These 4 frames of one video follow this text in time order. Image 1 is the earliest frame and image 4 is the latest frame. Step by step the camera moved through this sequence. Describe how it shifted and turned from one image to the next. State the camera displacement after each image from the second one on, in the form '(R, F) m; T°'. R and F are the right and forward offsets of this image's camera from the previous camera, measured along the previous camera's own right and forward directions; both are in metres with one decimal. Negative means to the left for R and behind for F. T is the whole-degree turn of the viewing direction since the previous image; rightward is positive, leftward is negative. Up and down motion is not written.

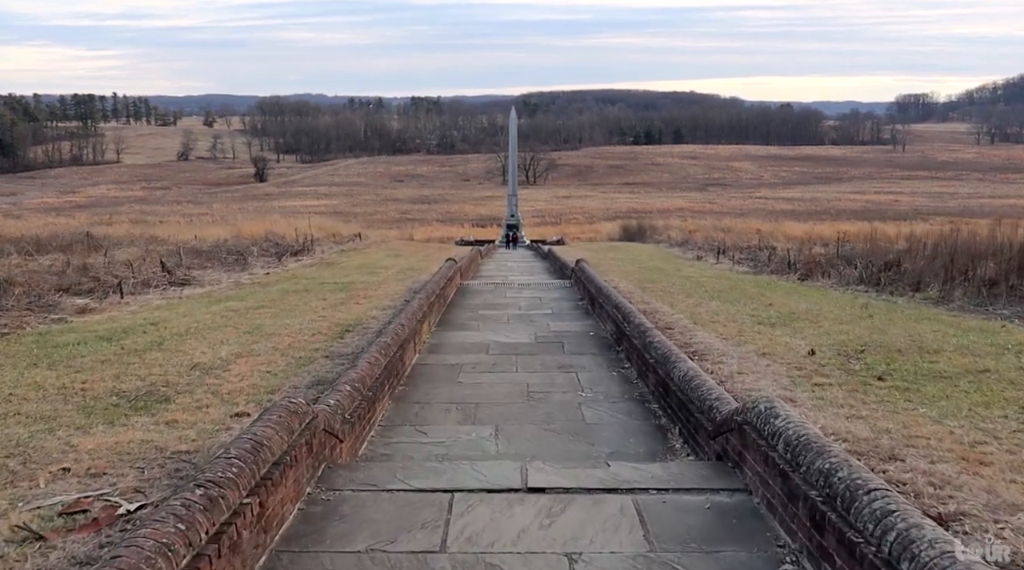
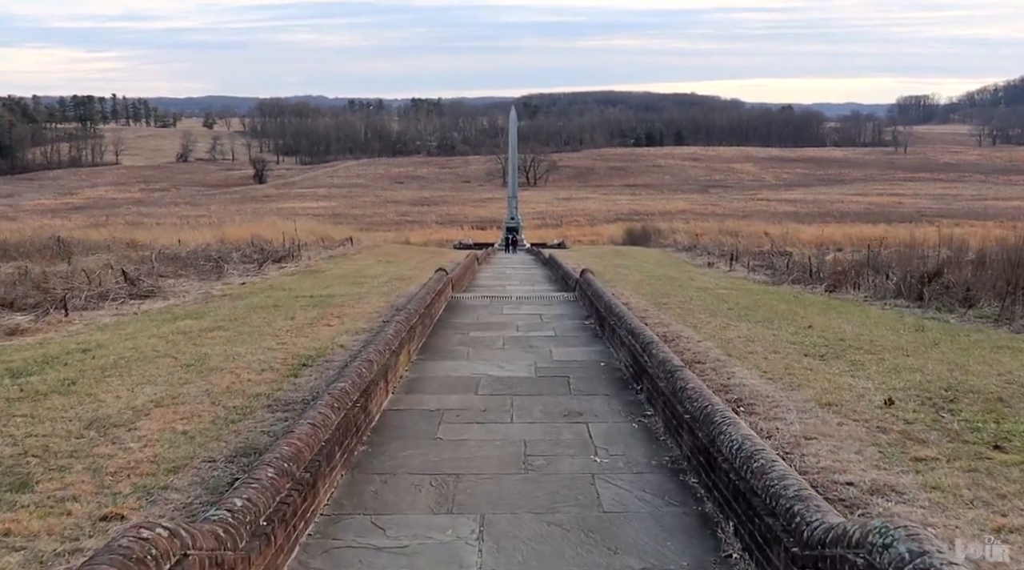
(+0.1, +1.9) m; 0°
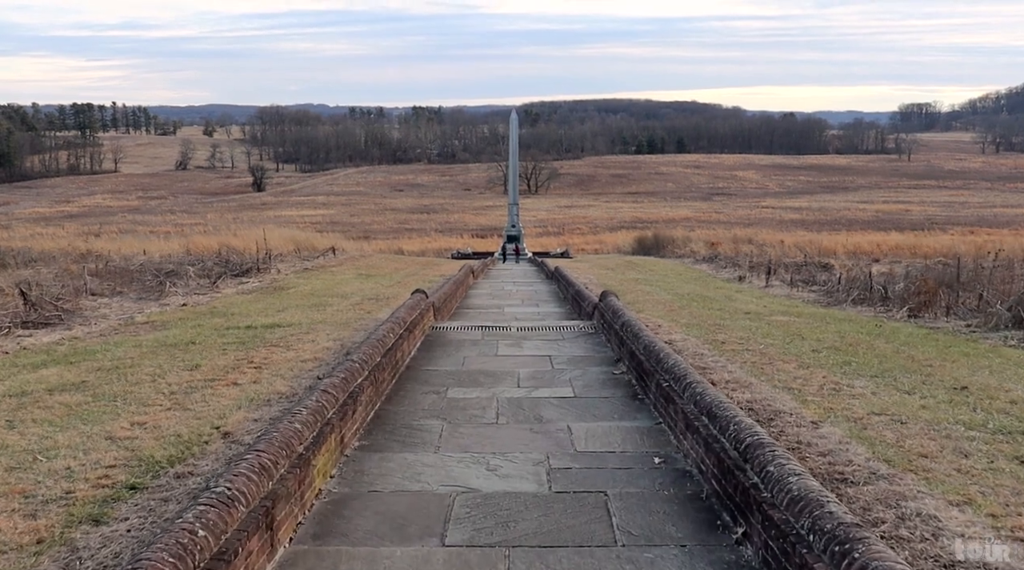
(0.0, +4.0) m; 0°
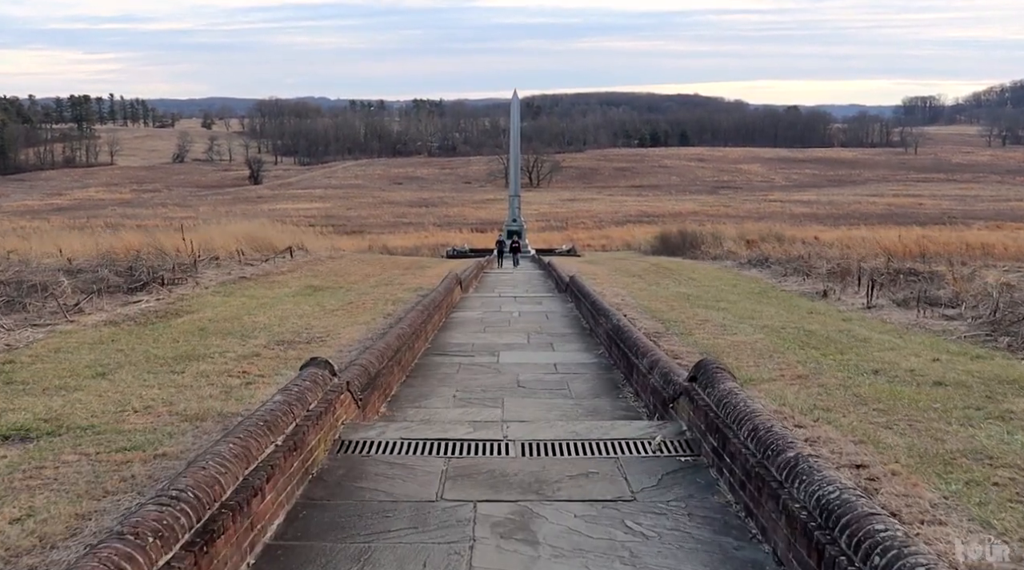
(0.0, +6.9) m; 0°
